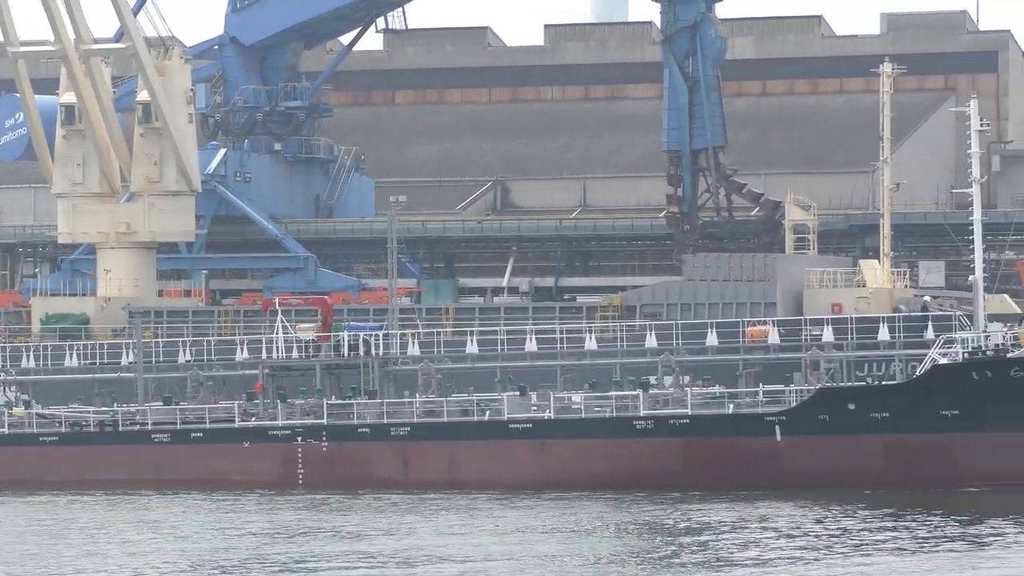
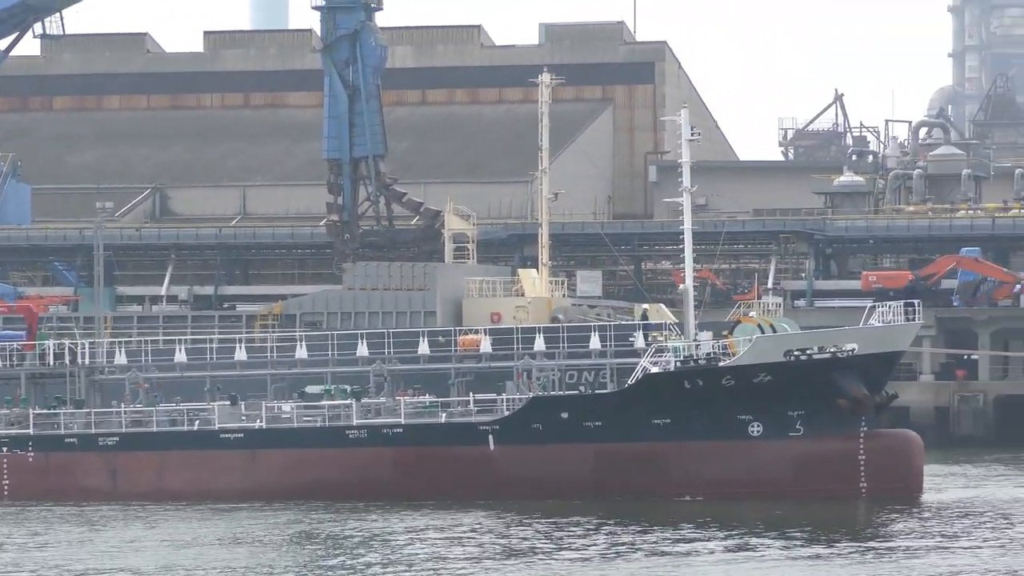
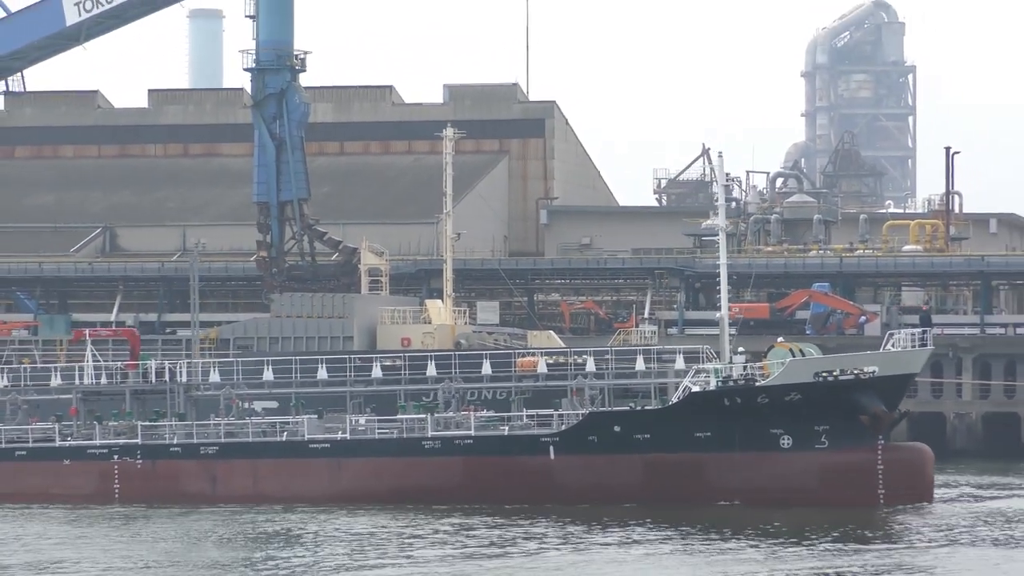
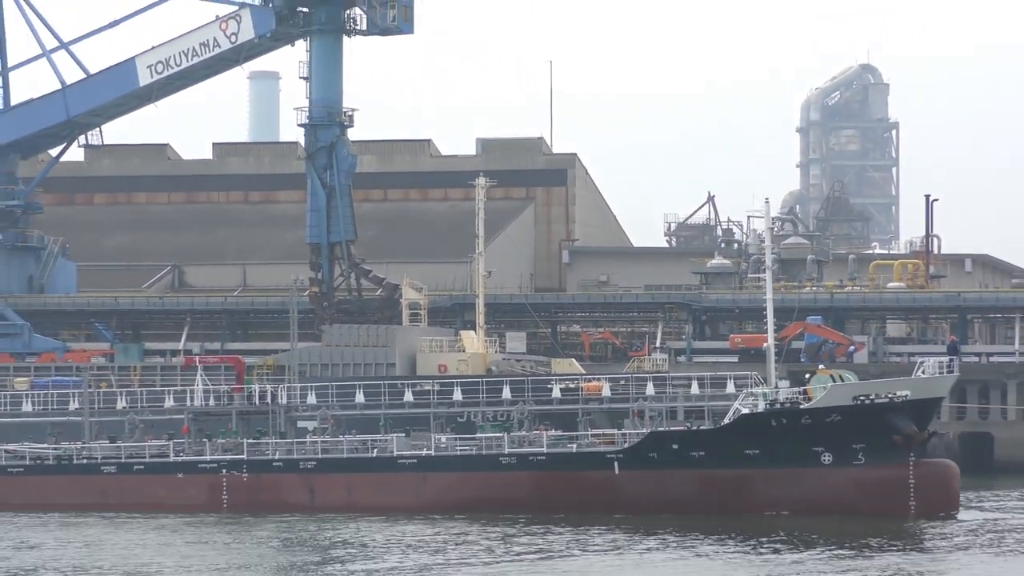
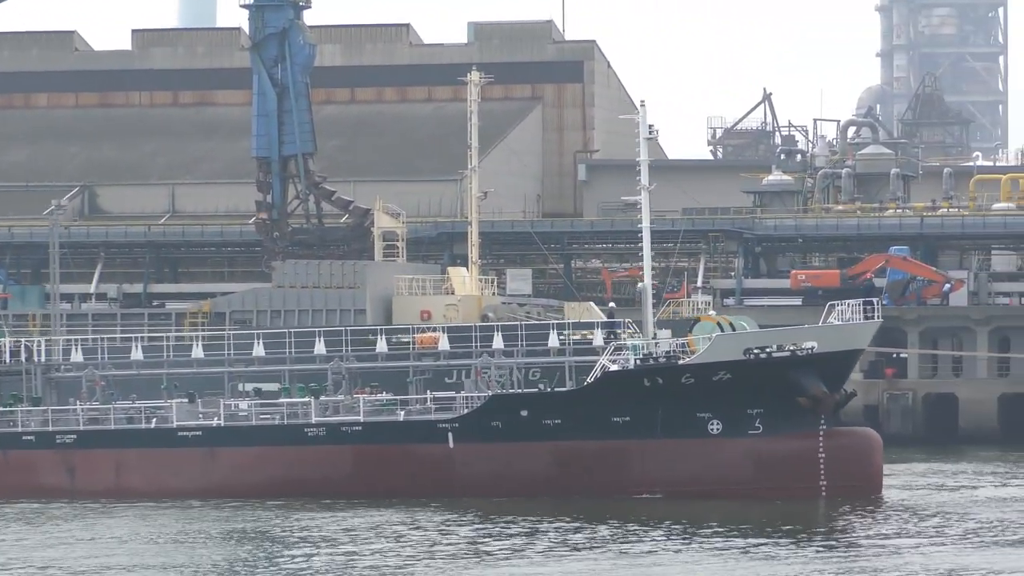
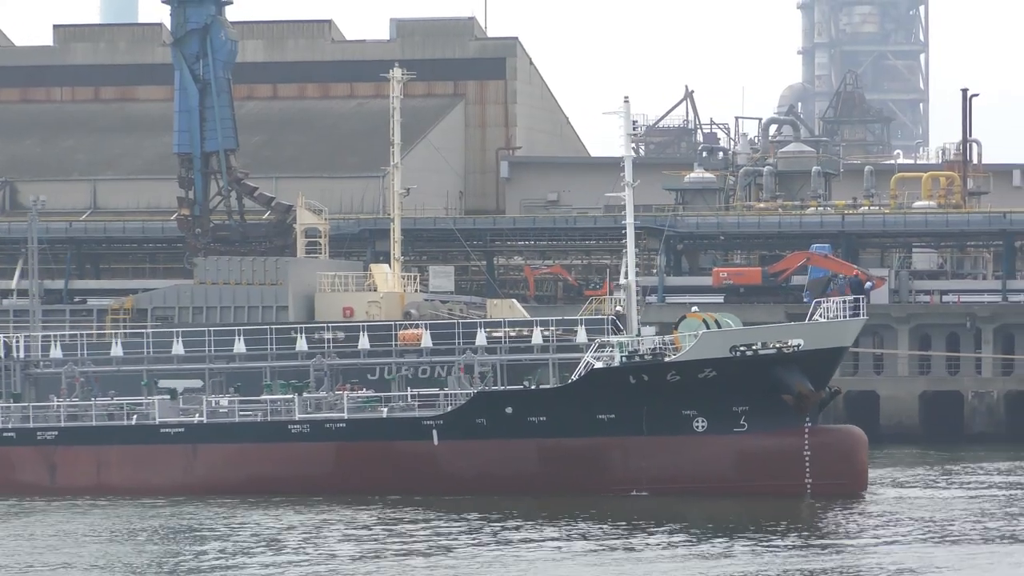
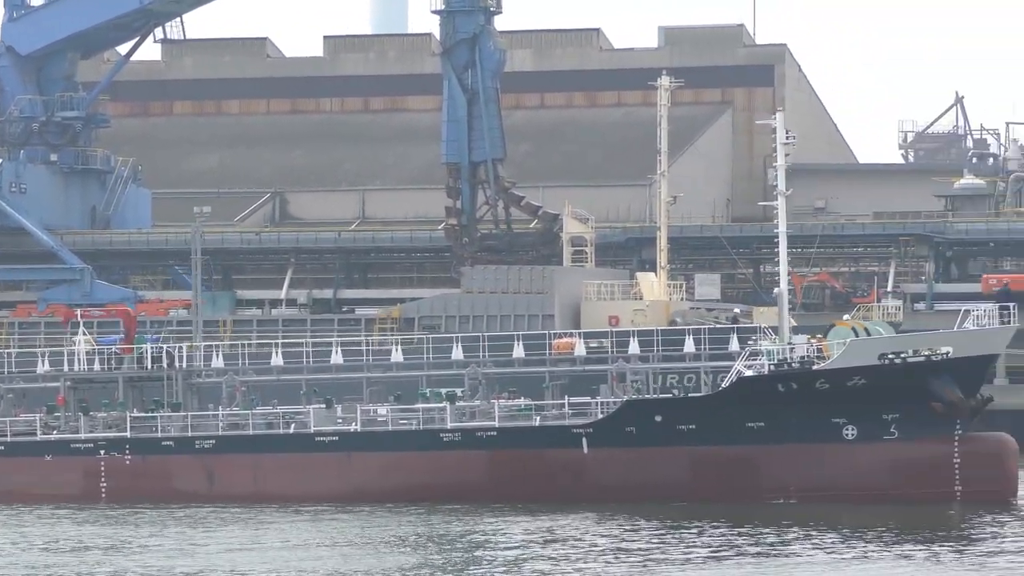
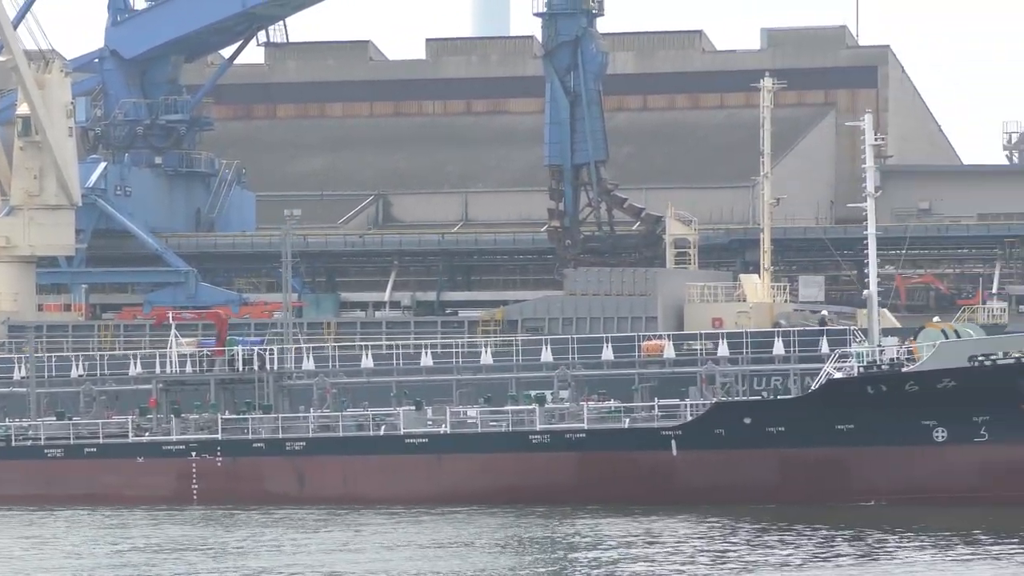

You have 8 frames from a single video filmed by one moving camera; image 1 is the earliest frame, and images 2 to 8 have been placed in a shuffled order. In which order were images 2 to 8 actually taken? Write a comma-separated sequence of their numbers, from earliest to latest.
8, 7, 2, 5, 6, 3, 4
